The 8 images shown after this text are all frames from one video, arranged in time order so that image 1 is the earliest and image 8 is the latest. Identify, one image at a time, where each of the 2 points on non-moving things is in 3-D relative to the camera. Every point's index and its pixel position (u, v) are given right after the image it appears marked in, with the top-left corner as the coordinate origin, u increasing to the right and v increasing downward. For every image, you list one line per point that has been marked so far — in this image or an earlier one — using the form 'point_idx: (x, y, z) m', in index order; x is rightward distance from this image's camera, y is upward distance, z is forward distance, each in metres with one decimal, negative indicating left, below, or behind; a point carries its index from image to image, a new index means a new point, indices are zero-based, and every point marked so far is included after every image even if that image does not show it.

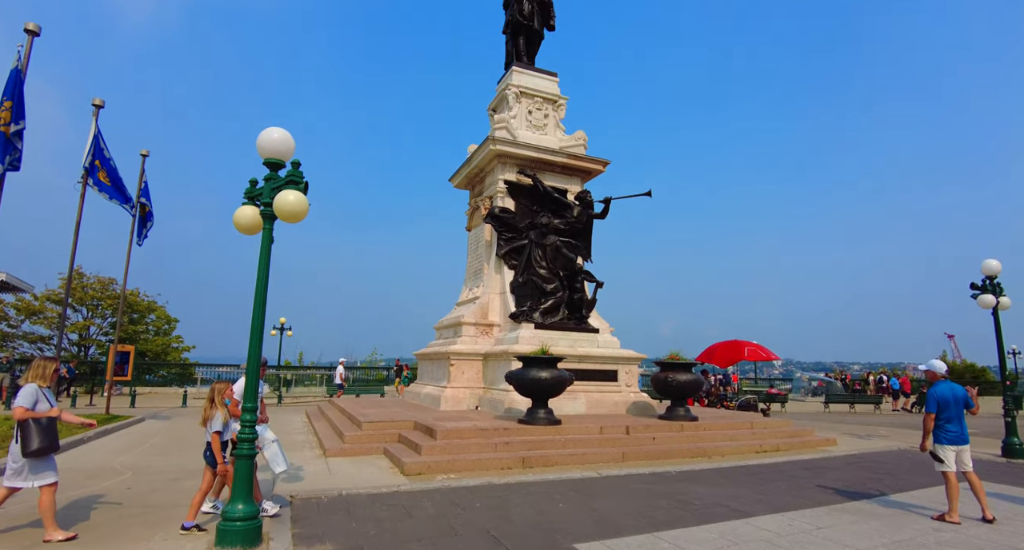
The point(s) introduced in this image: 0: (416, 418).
0: (-1.8, -2.8, +10.7) m
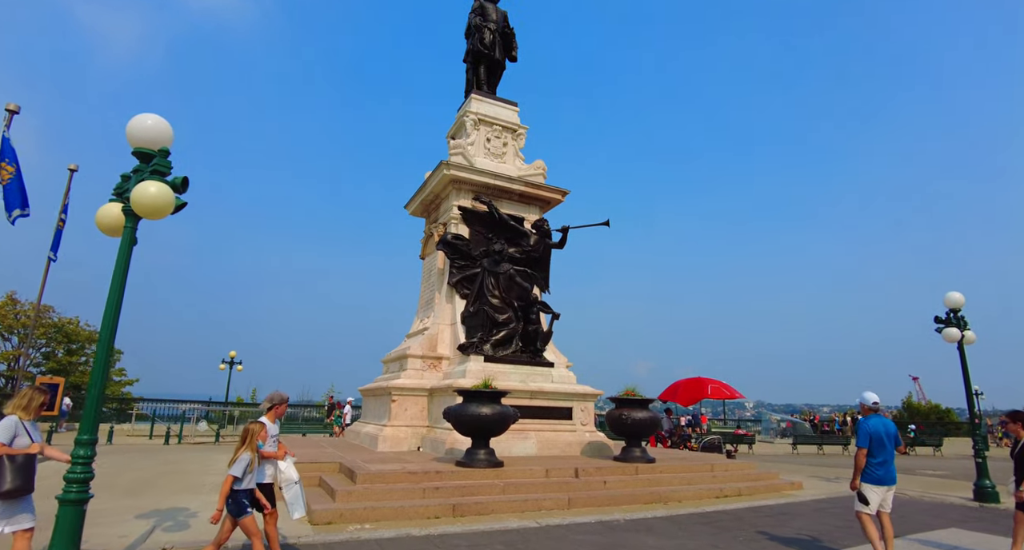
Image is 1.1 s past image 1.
0: (-2.9, -3.3, +9.6) m
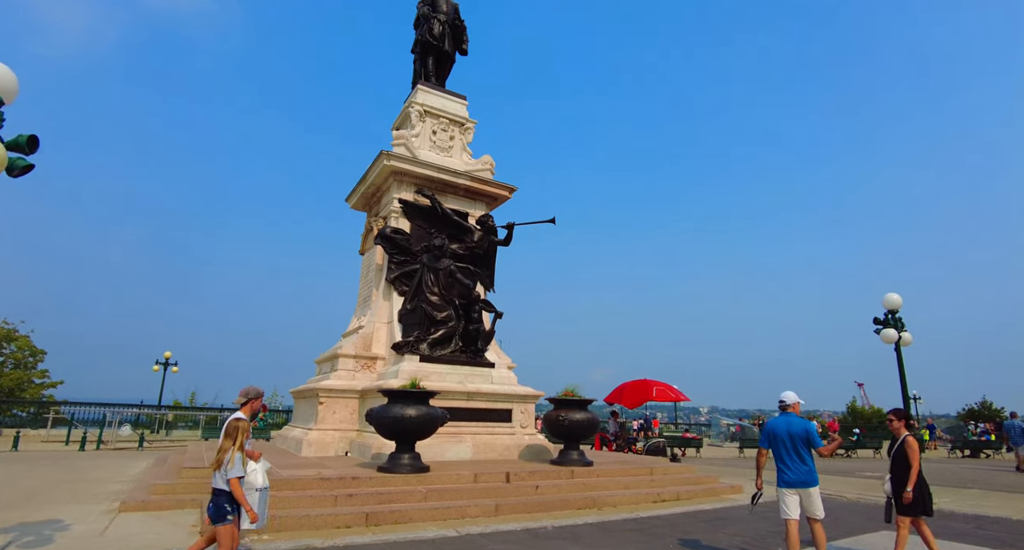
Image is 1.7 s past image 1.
0: (-4.1, -3.1, +8.9) m
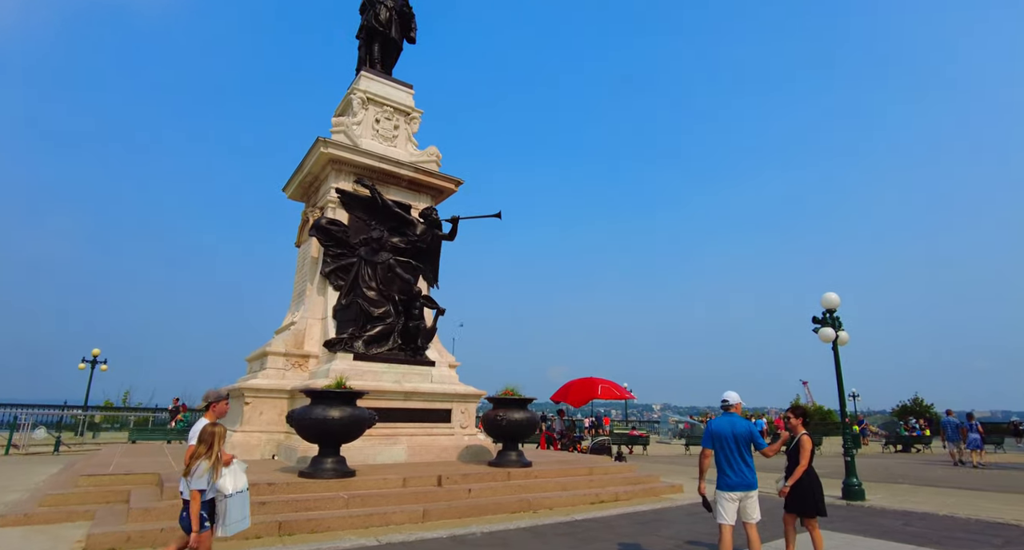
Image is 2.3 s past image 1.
0: (-5.2, -3.0, +8.2) m
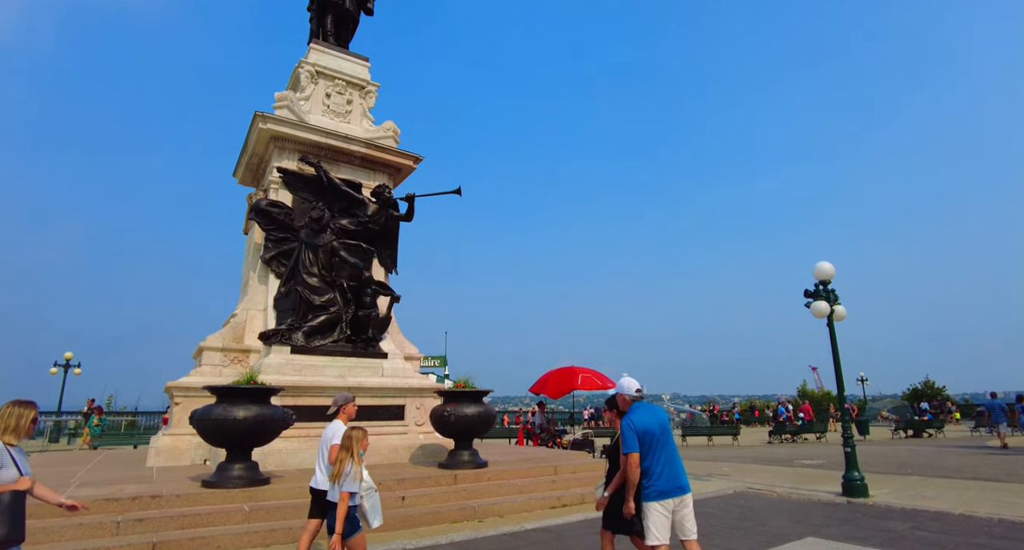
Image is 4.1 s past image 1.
0: (-6.0, -2.8, +7.1) m
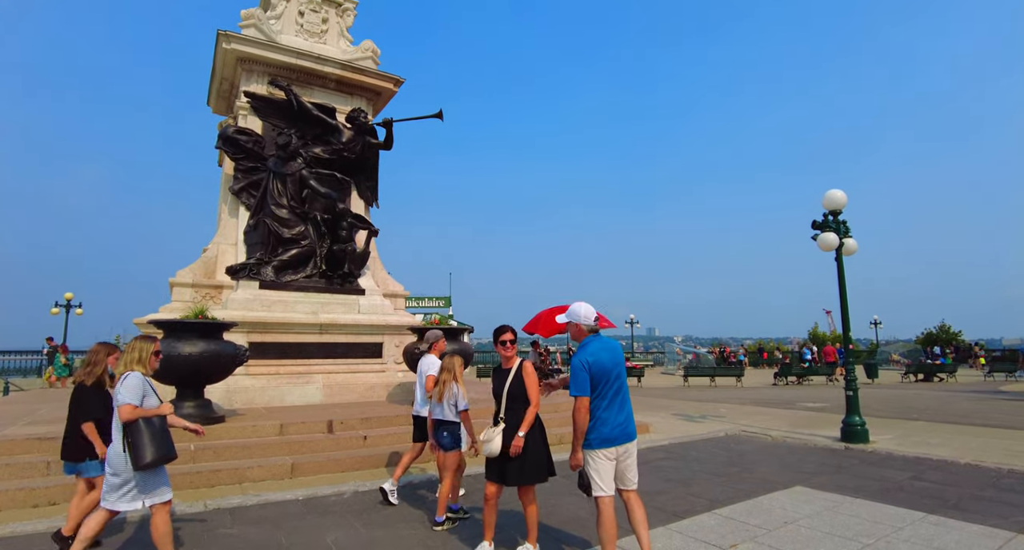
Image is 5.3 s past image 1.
0: (-6.4, -1.9, +6.9) m
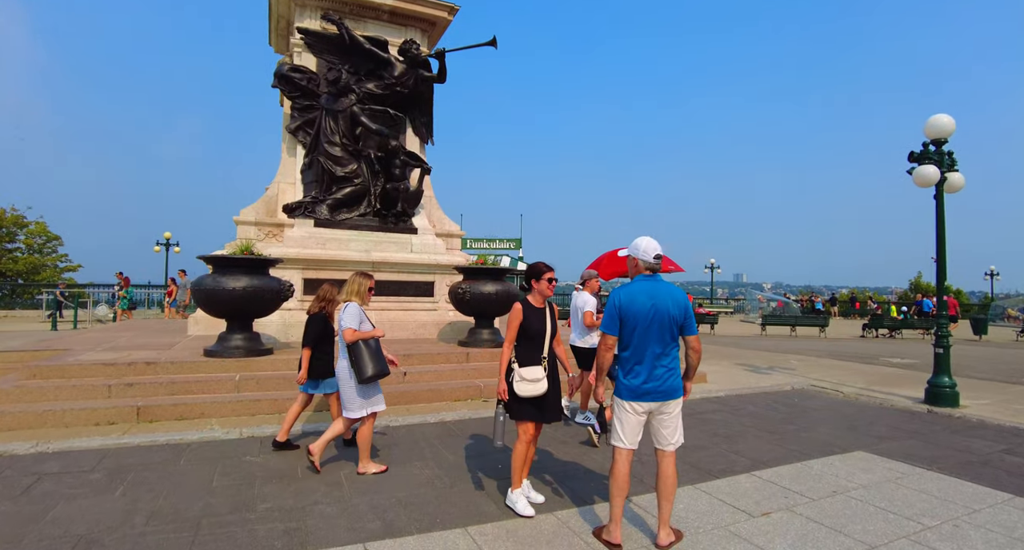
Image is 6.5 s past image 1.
0: (-5.8, -1.0, +7.6) m
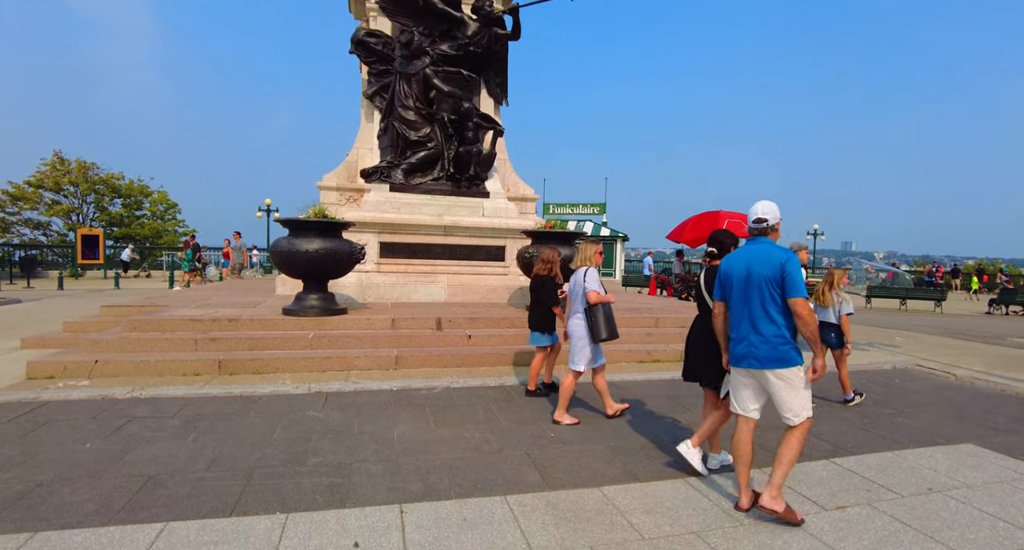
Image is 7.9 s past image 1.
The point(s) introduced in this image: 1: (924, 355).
0: (-4.8, -0.4, +8.3) m
1: (+6.3, -1.2, +8.1) m
